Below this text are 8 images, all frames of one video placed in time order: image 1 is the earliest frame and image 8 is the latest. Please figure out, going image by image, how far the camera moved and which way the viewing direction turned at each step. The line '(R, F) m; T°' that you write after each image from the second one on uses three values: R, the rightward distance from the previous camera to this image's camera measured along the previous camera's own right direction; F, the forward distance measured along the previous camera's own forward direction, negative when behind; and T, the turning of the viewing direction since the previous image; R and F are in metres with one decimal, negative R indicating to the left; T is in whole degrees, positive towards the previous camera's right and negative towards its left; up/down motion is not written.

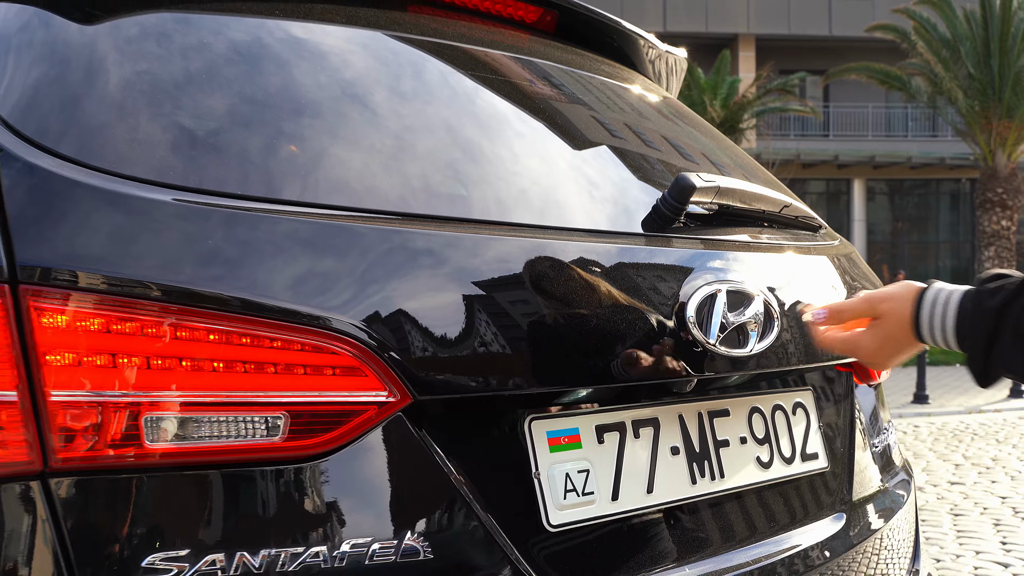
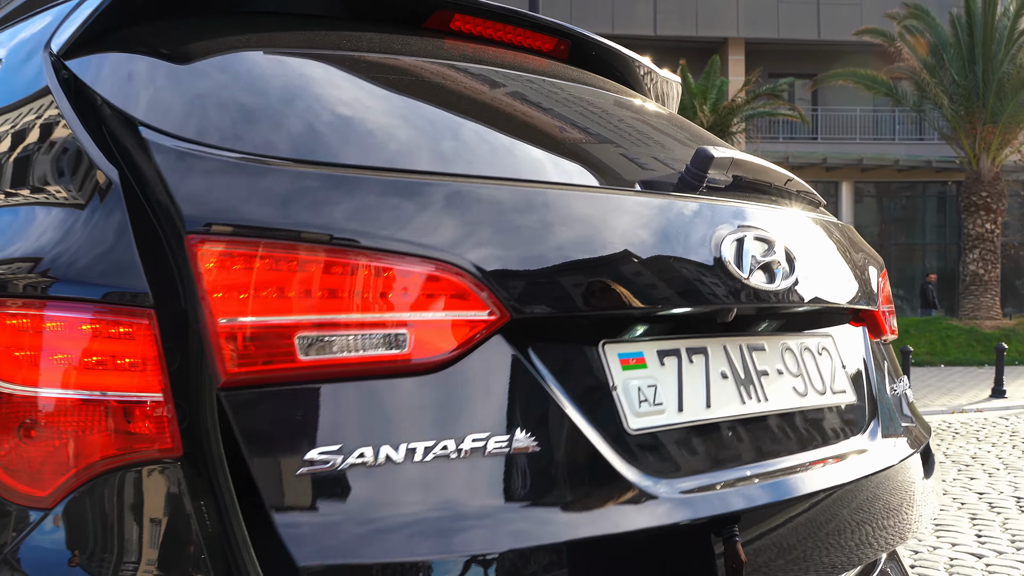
(0.0, -0.2) m; +1°
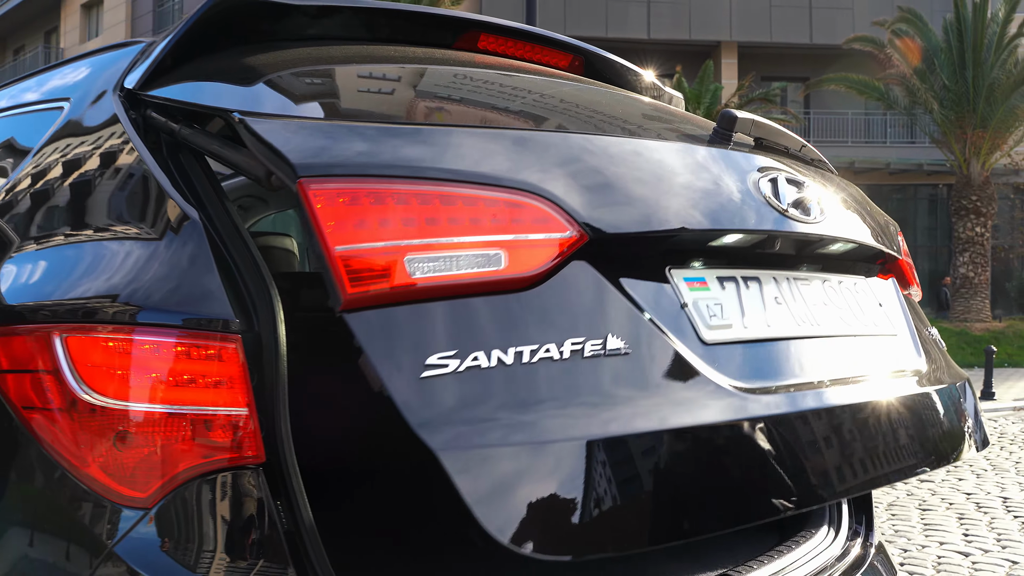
(0.0, -0.1) m; 0°
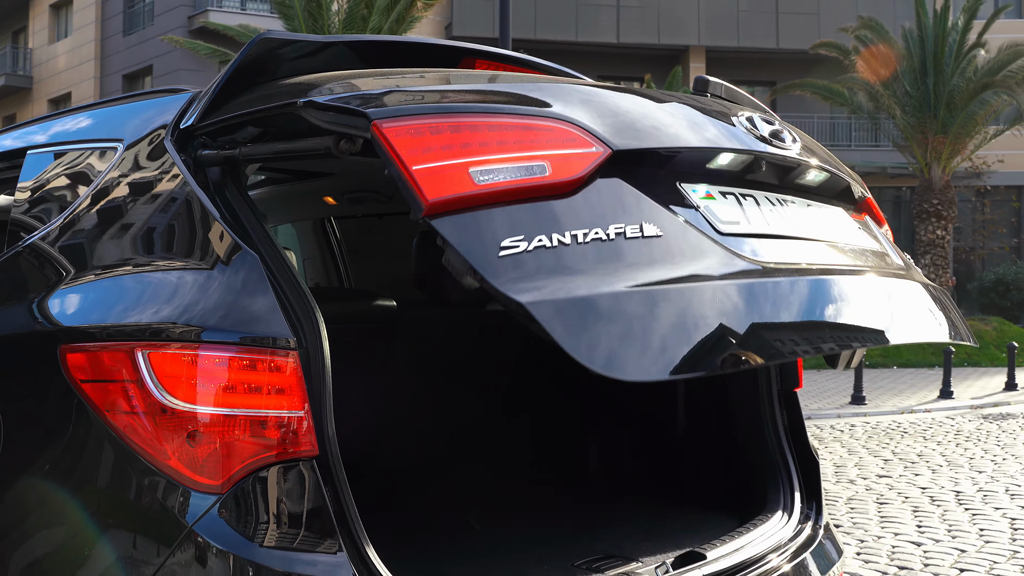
(0.0, -0.2) m; +2°
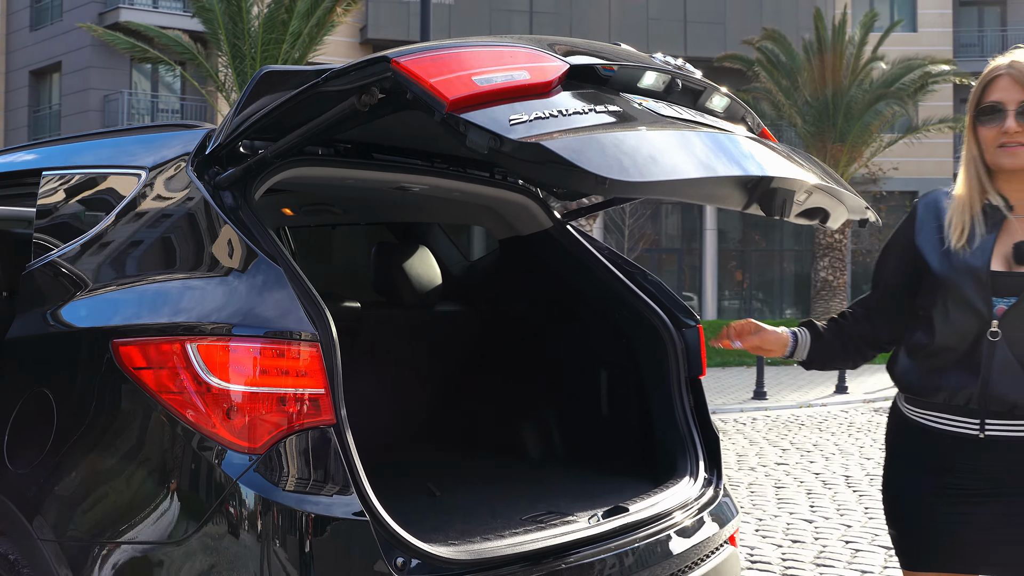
(-0.1, -0.4) m; +5°
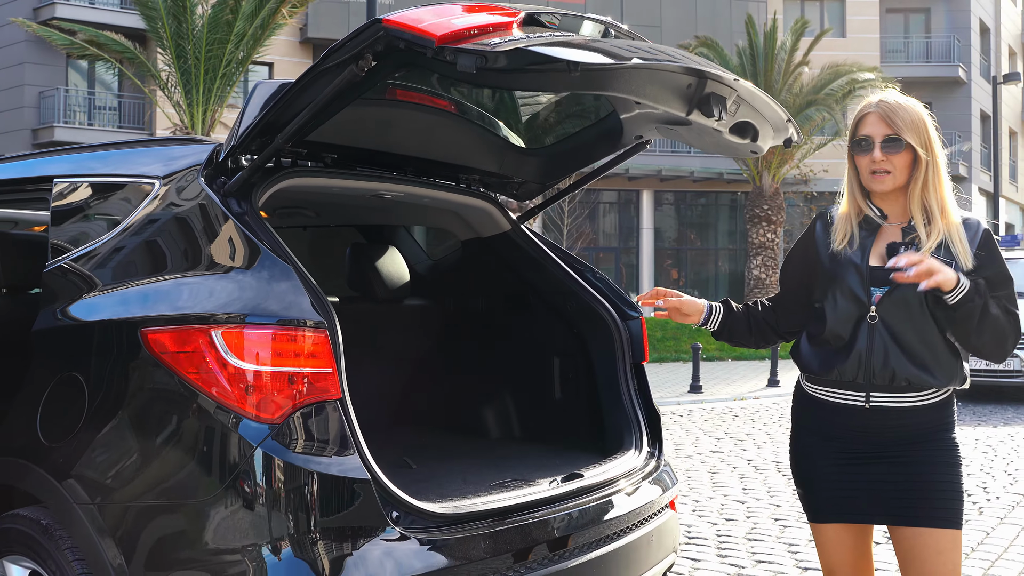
(-0.1, -0.3) m; +3°
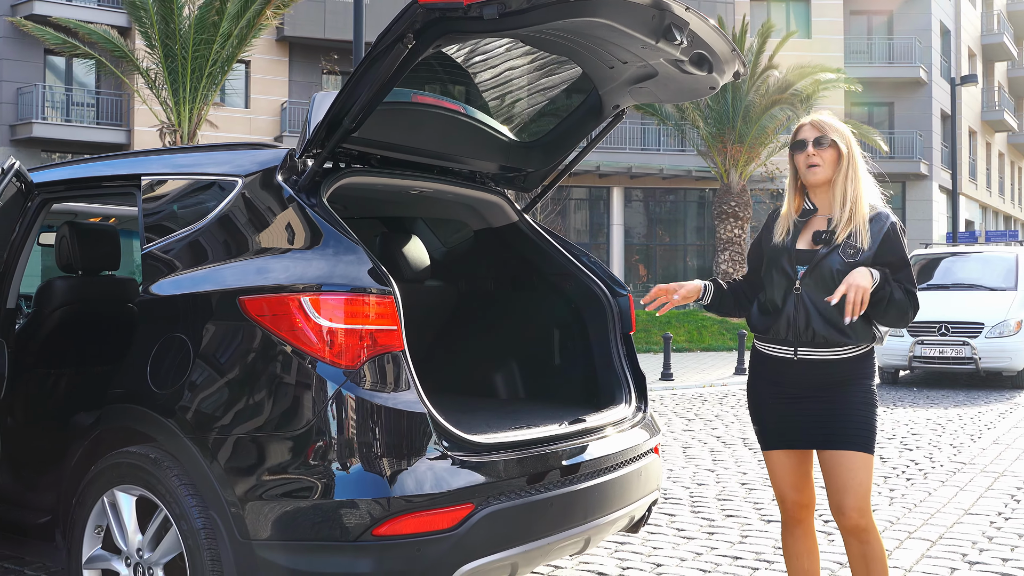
(-0.1, -0.5) m; +2°
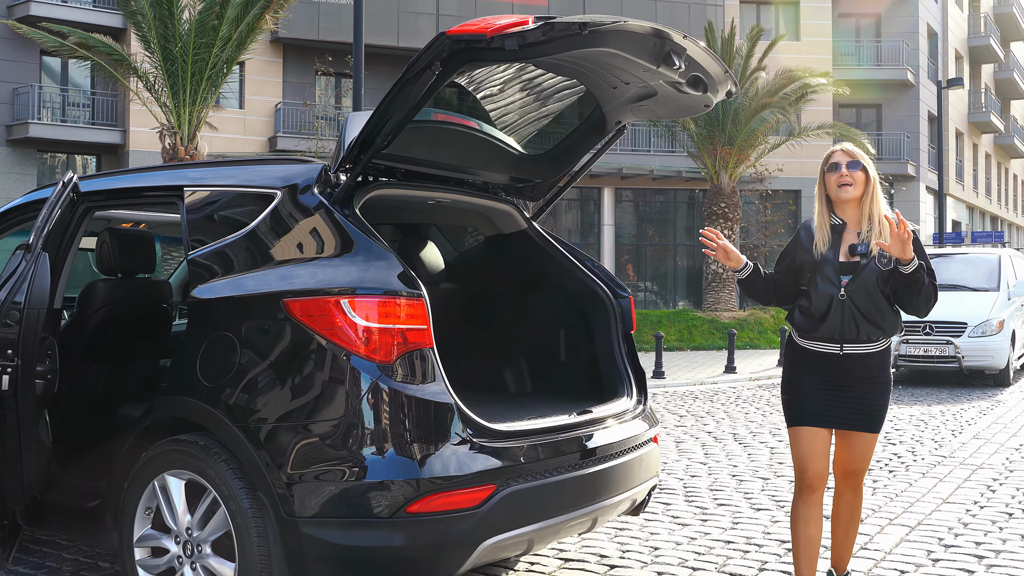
(-0.1, -0.3) m; +1°
